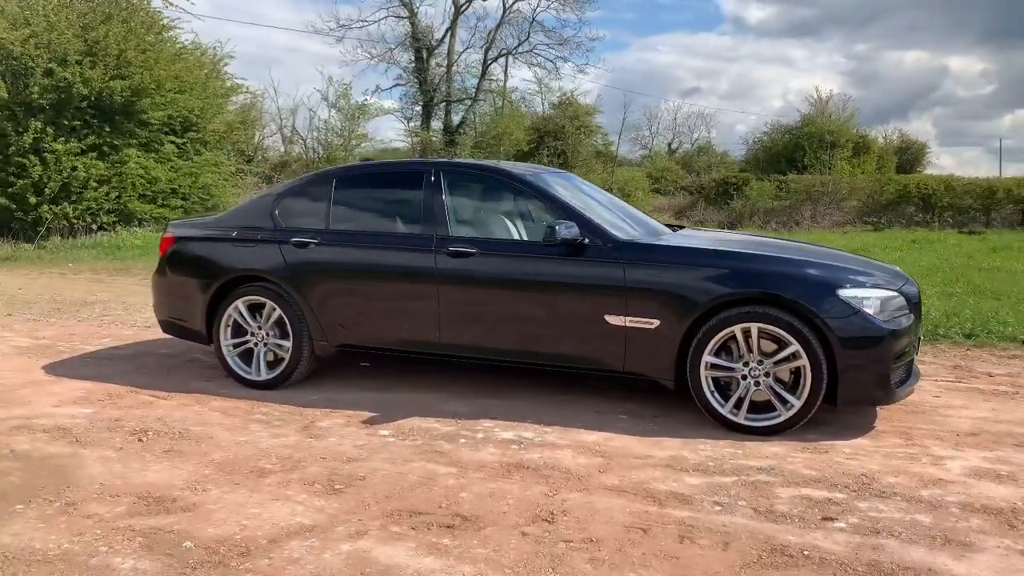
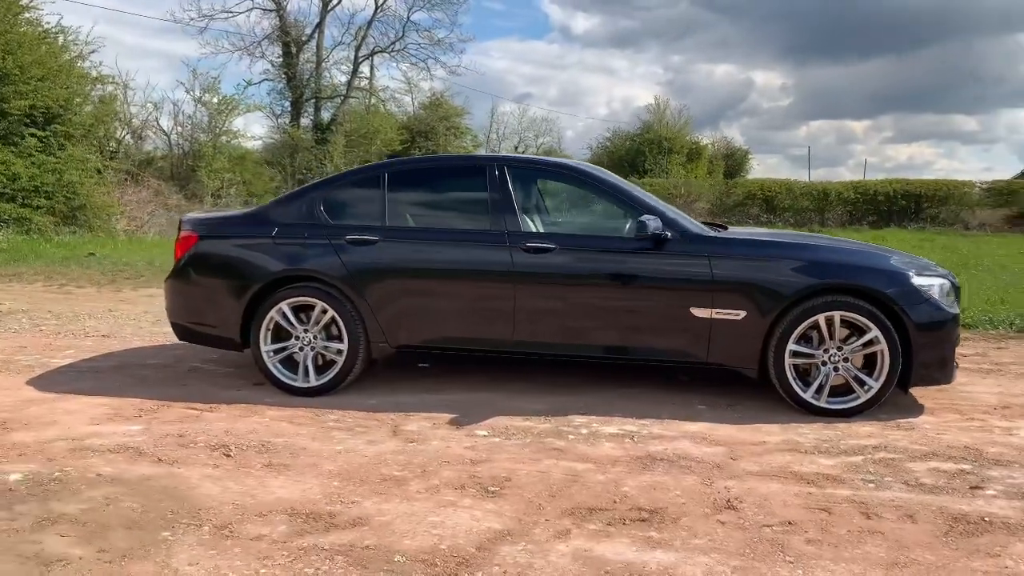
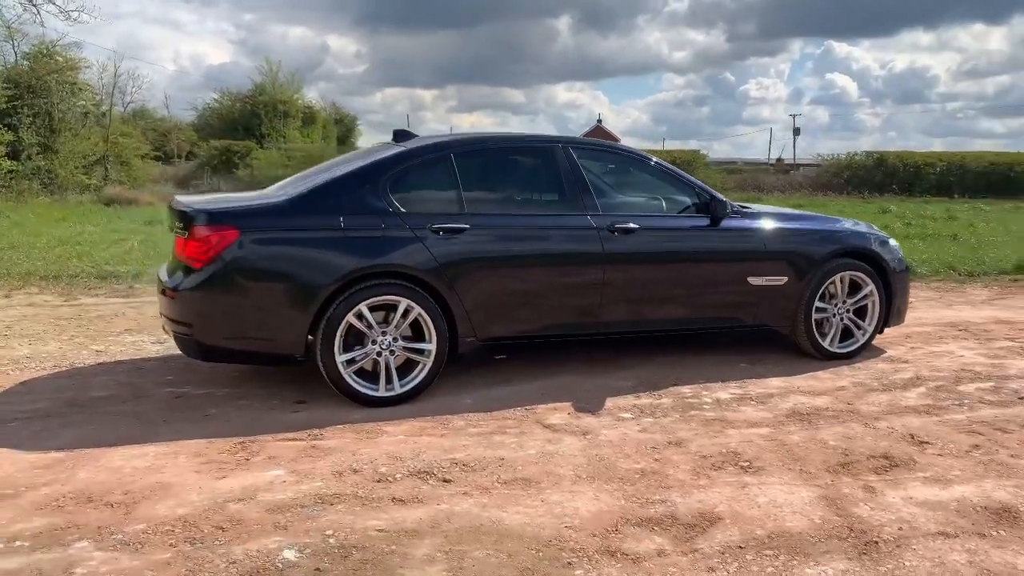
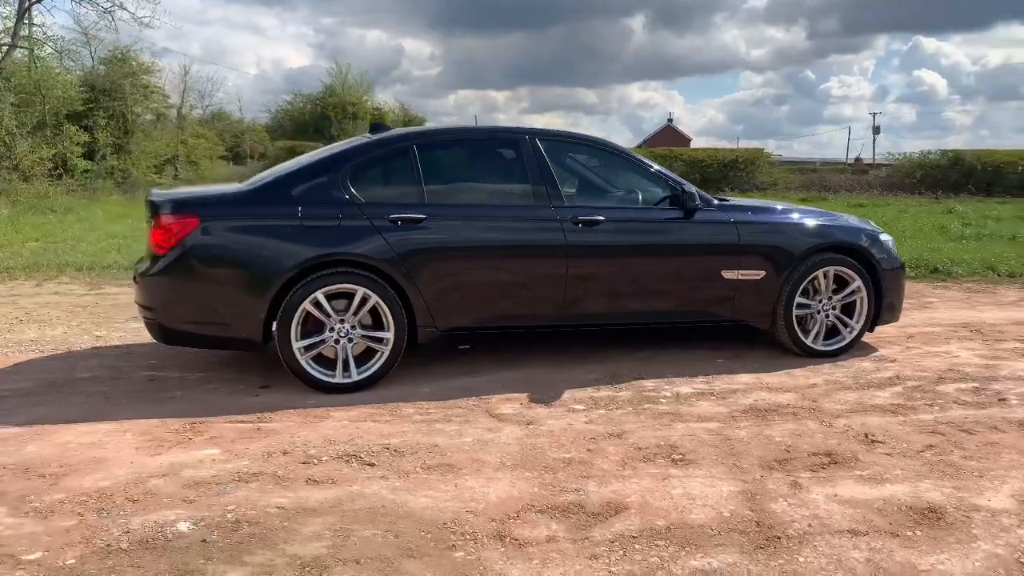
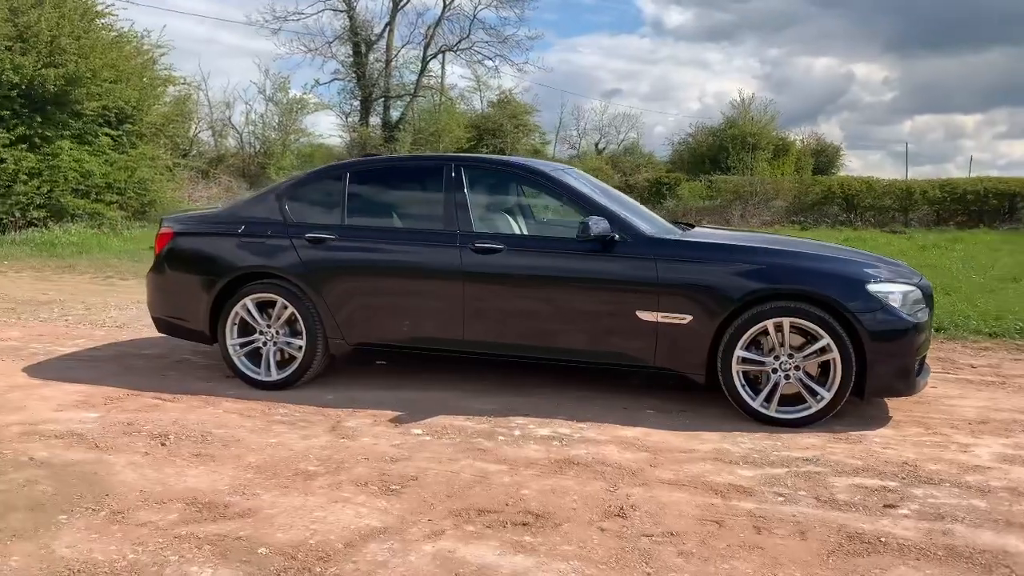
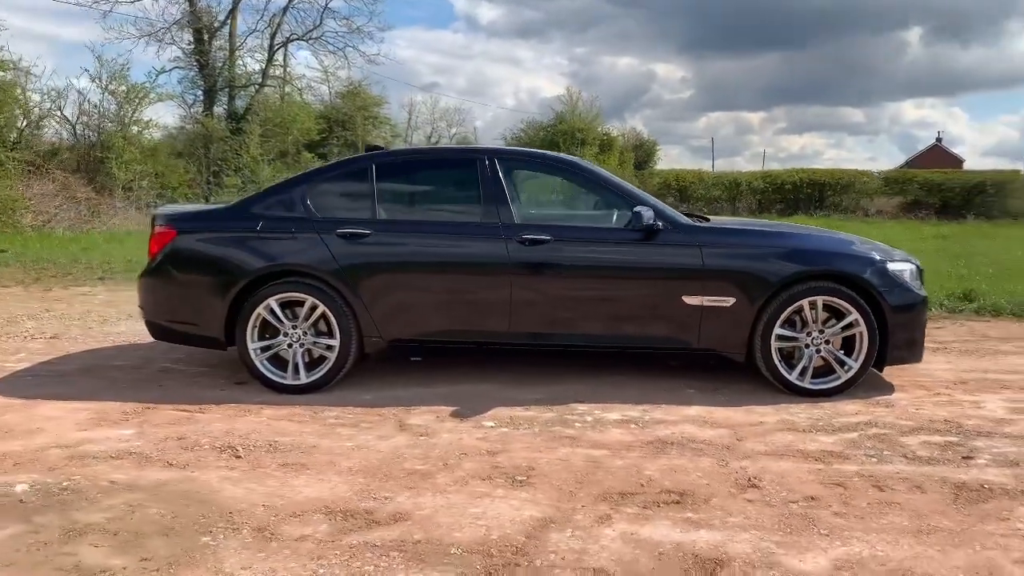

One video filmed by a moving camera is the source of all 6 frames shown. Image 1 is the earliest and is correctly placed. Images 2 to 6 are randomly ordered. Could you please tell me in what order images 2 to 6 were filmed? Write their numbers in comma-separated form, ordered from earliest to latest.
5, 2, 6, 4, 3
